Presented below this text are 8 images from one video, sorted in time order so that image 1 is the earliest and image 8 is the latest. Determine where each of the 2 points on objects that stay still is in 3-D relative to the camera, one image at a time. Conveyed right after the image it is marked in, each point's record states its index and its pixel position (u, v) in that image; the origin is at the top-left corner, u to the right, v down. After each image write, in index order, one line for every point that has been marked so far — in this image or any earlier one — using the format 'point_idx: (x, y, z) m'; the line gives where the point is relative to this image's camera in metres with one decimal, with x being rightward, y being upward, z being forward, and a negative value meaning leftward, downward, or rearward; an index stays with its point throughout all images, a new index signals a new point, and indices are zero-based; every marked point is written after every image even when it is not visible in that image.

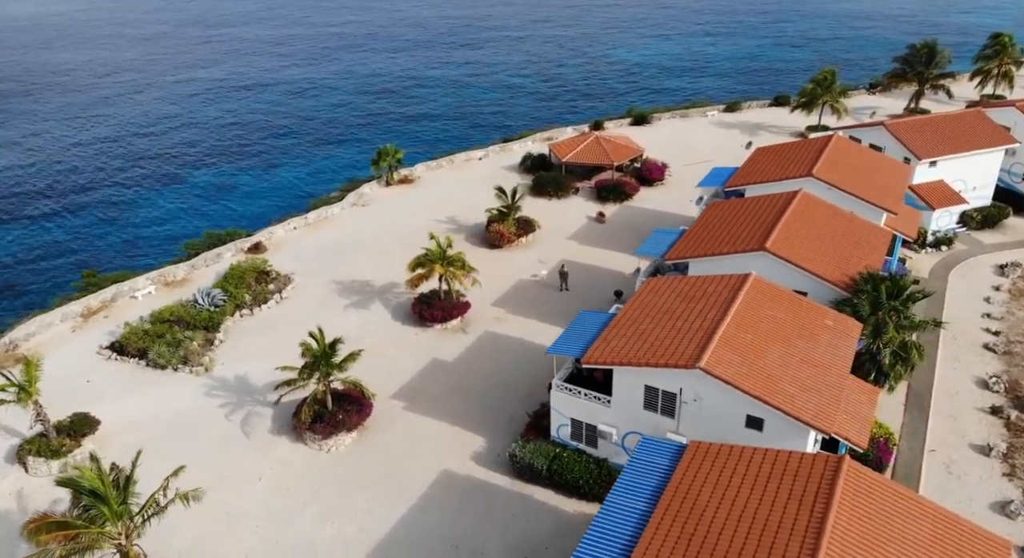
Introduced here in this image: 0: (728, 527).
0: (+5.4, -6.1, +18.9) m
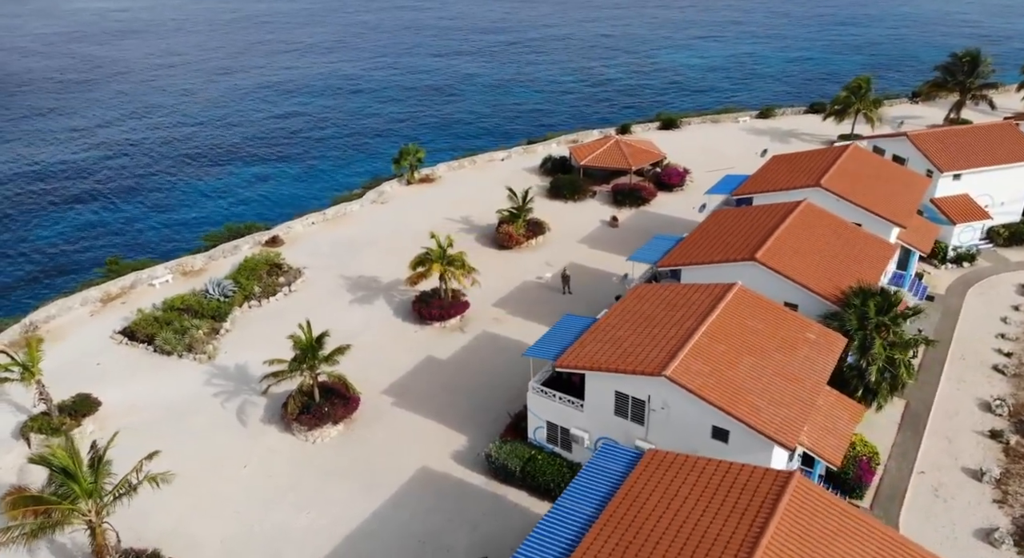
0: (+3.9, -6.3, +18.8) m
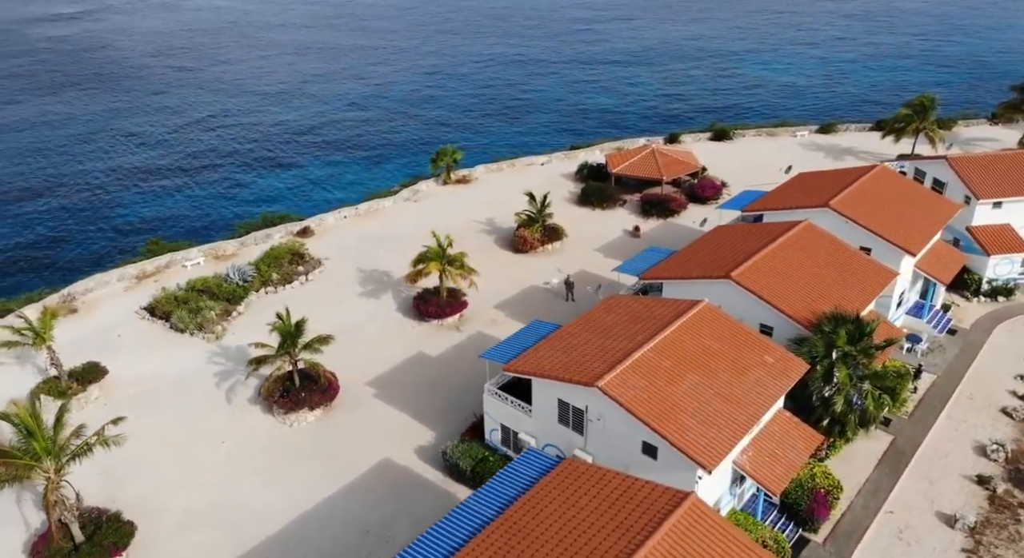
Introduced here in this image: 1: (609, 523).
0: (+1.0, -6.6, +18.8) m
1: (+2.5, -6.2, +19.1) m
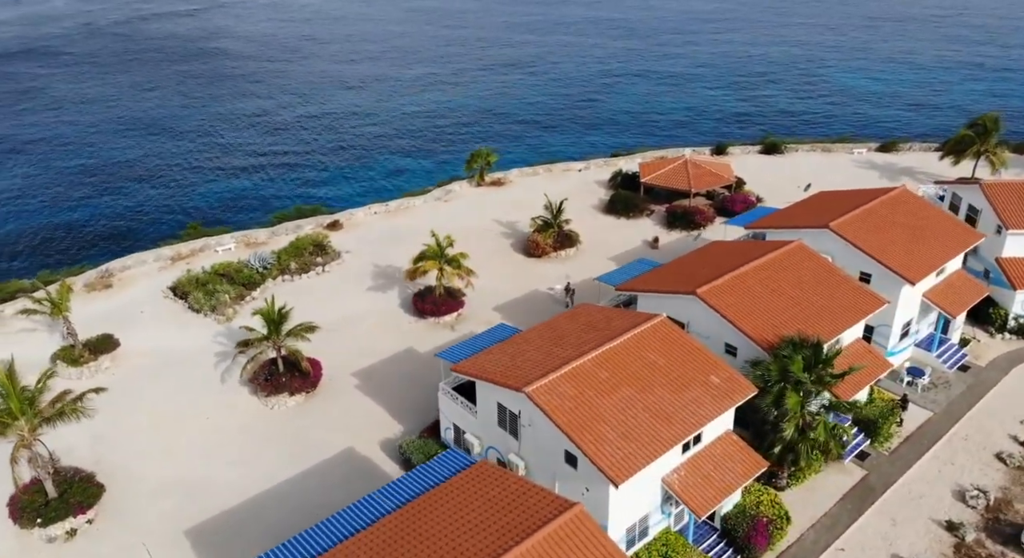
0: (-2.1, -6.6, +19.2) m
1: (-0.5, -6.3, +19.3) m
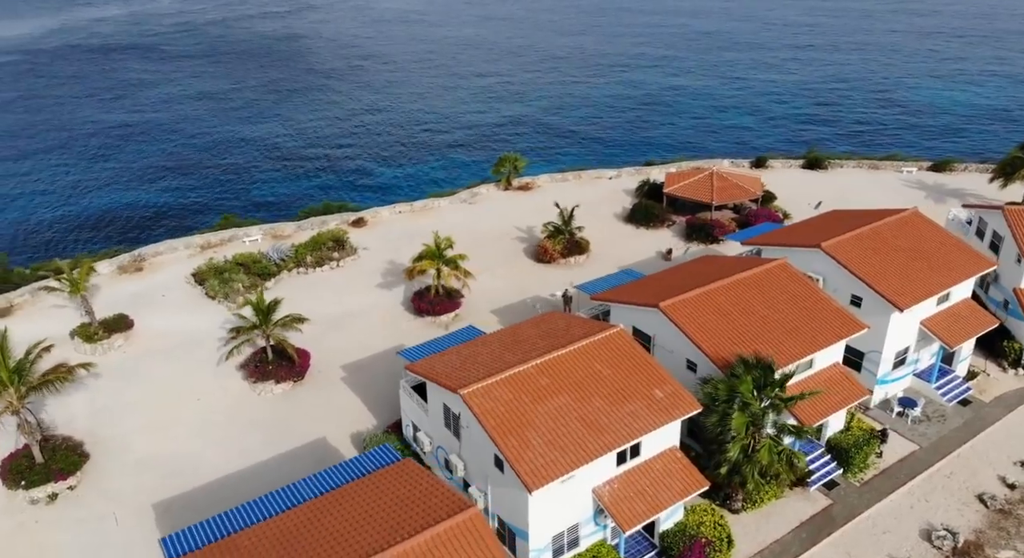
0: (-4.8, -6.6, +19.8) m
1: (-3.2, -6.4, +19.7) m
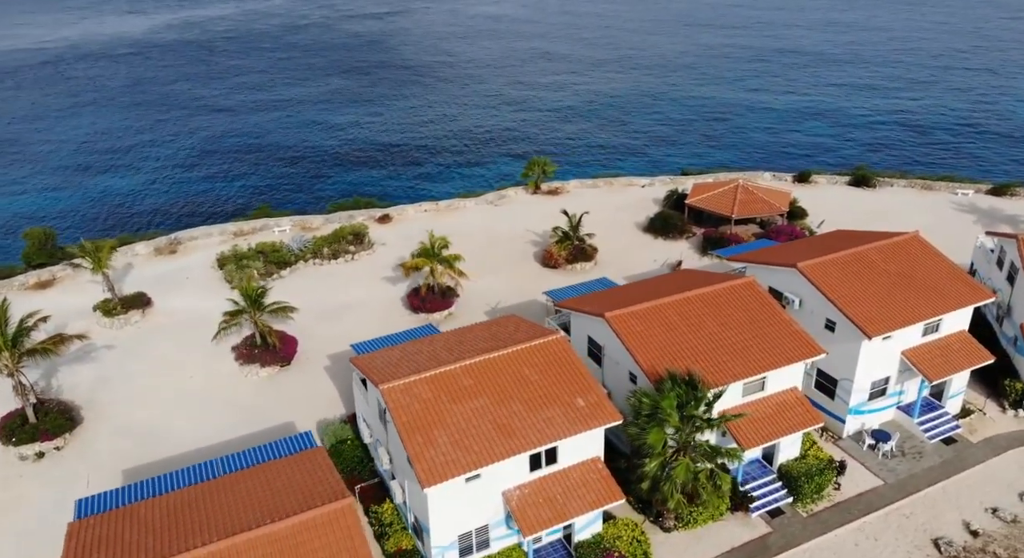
0: (-8.1, -6.3, +20.9) m
1: (-6.5, -6.1, +20.7) m
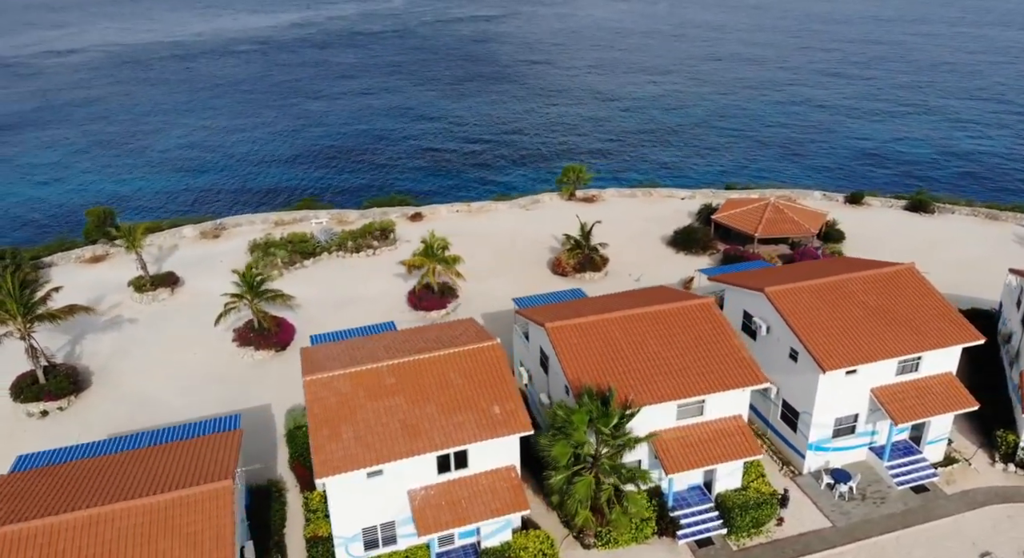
0: (-11.5, -5.8, +22.6) m
1: (-10.0, -5.8, +22.2) m
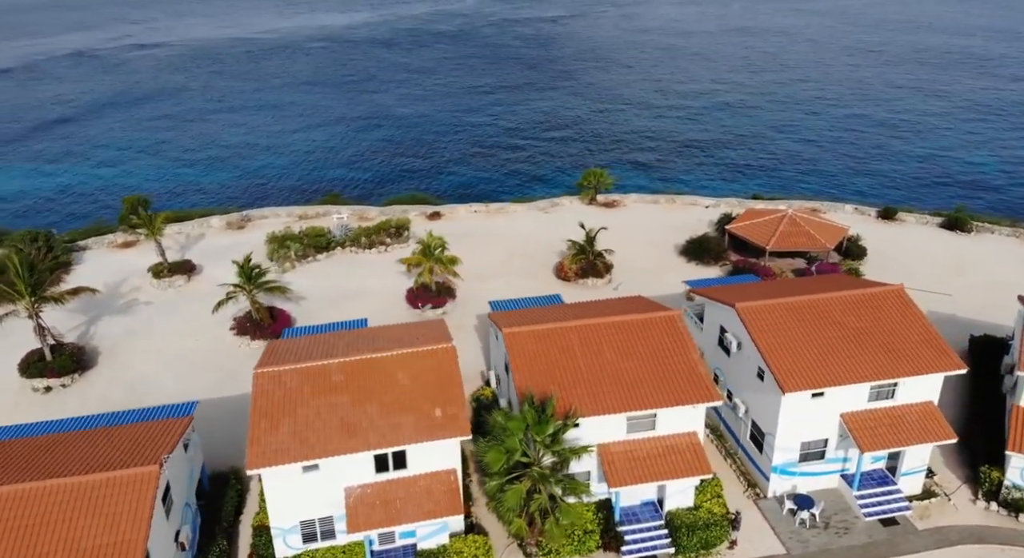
0: (-13.7, -5.4, +23.7) m
1: (-12.2, -5.5, +23.1) m
